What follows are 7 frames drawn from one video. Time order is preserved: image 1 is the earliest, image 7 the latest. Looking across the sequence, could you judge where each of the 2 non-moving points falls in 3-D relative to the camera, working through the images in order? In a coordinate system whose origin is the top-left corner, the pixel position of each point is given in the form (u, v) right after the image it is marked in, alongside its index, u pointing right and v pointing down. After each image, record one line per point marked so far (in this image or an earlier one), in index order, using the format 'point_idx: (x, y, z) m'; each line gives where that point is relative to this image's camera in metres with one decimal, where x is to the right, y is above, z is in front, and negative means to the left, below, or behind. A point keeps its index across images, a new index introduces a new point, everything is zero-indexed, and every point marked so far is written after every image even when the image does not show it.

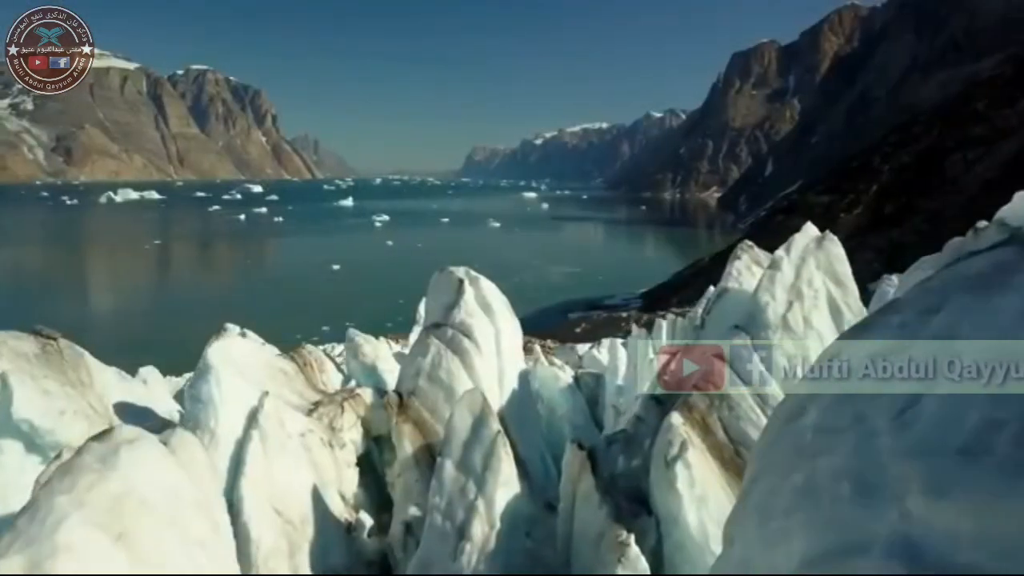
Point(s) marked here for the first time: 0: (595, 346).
0: (+1.6, -1.3, +15.5) m
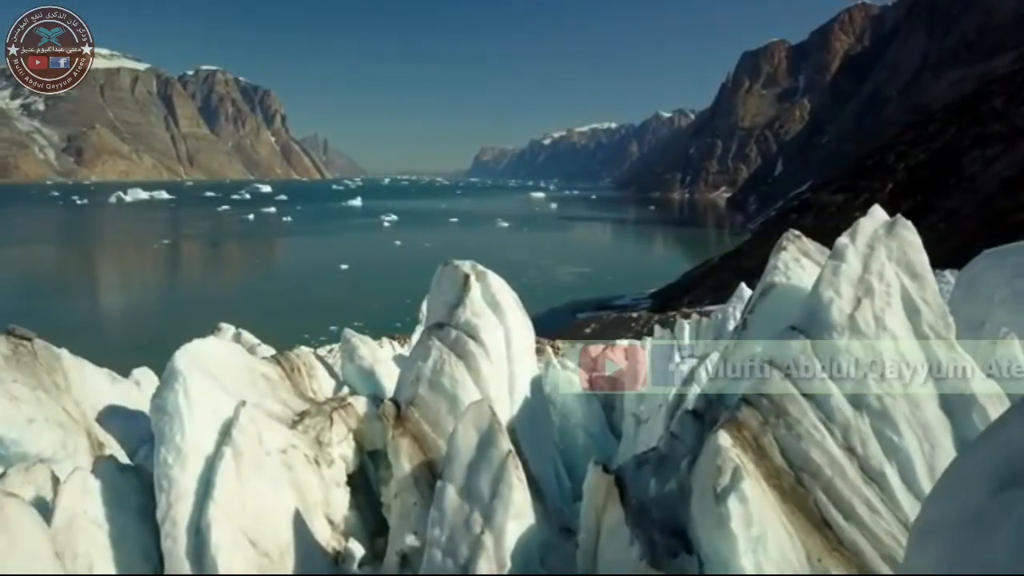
0: (+1.8, -1.2, +14.8) m
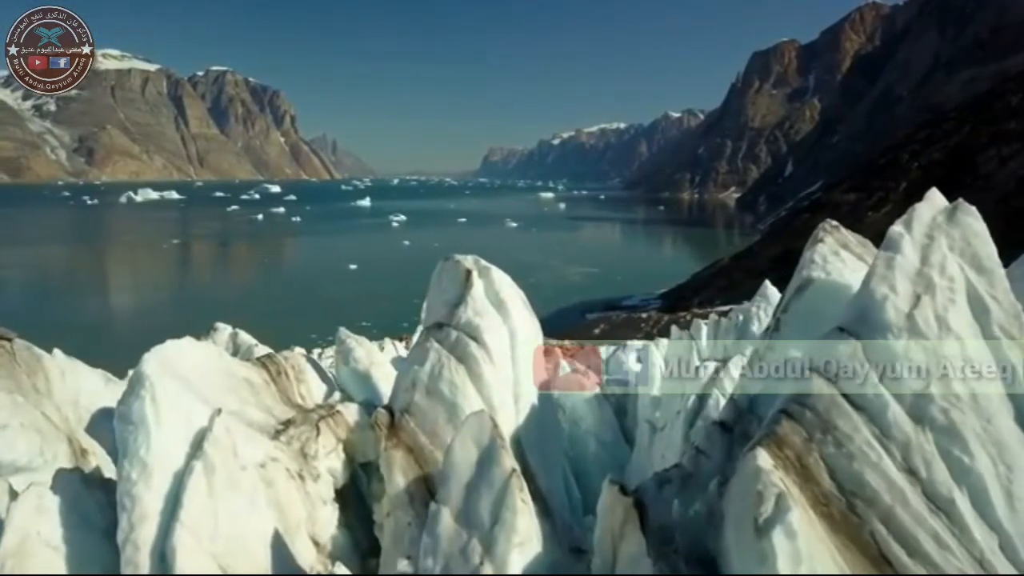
0: (+1.9, -1.2, +14.4) m
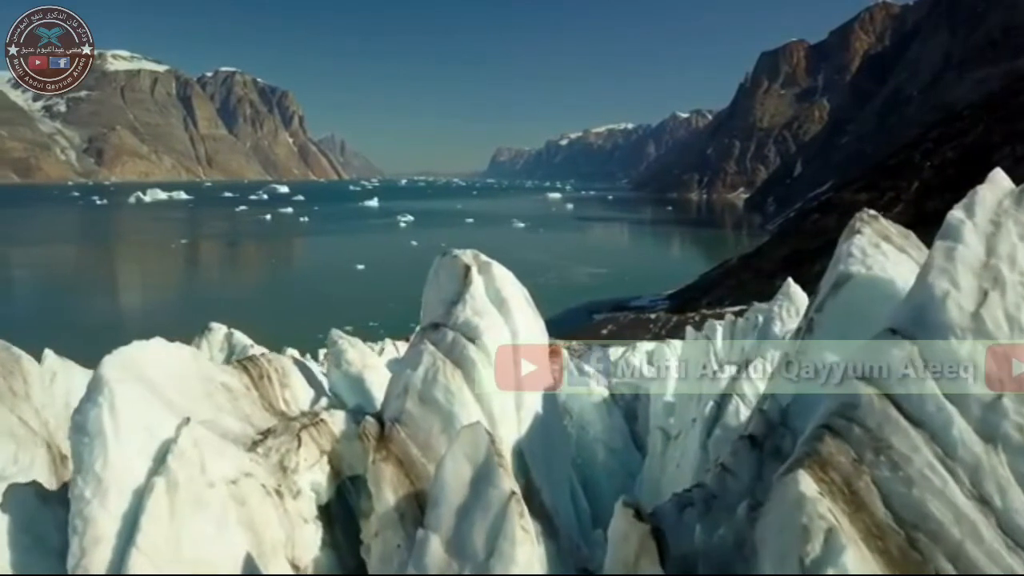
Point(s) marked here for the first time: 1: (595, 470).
0: (+2.0, -1.2, +14.0) m
1: (+1.0, -2.3, +10.0) m
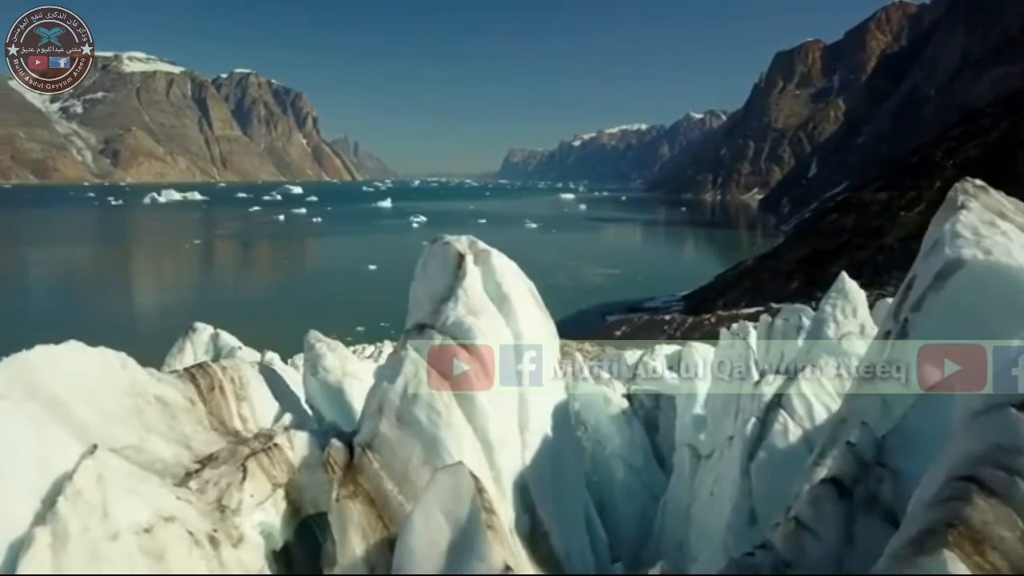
0: (+2.2, -1.2, +13.2) m
1: (+1.1, -2.3, +9.2) m
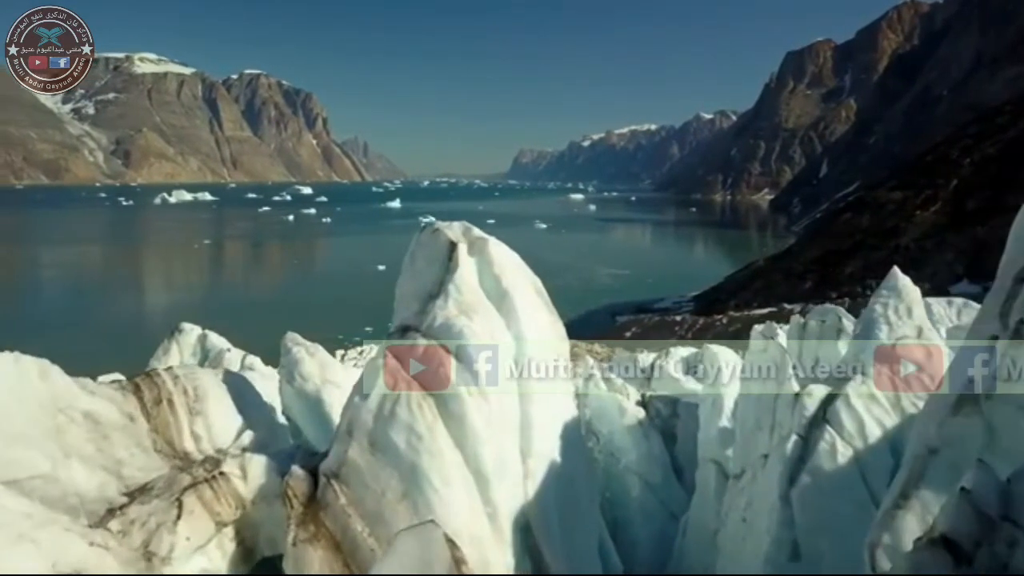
0: (+2.3, -1.2, +12.6) m
1: (+1.2, -2.3, +8.6) m
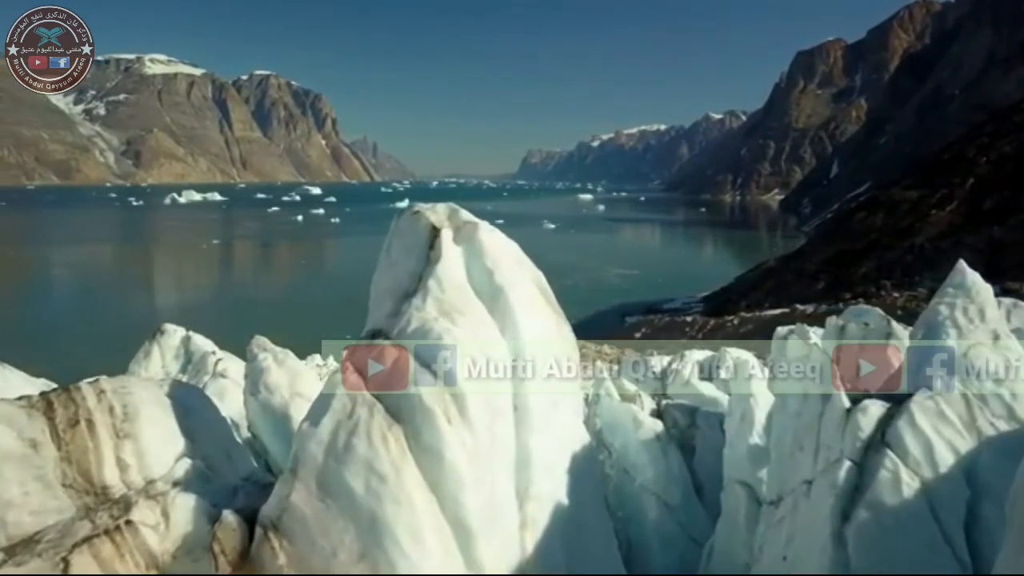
0: (+2.4, -1.2, +12.0) m
1: (+1.2, -2.2, +8.0) m
